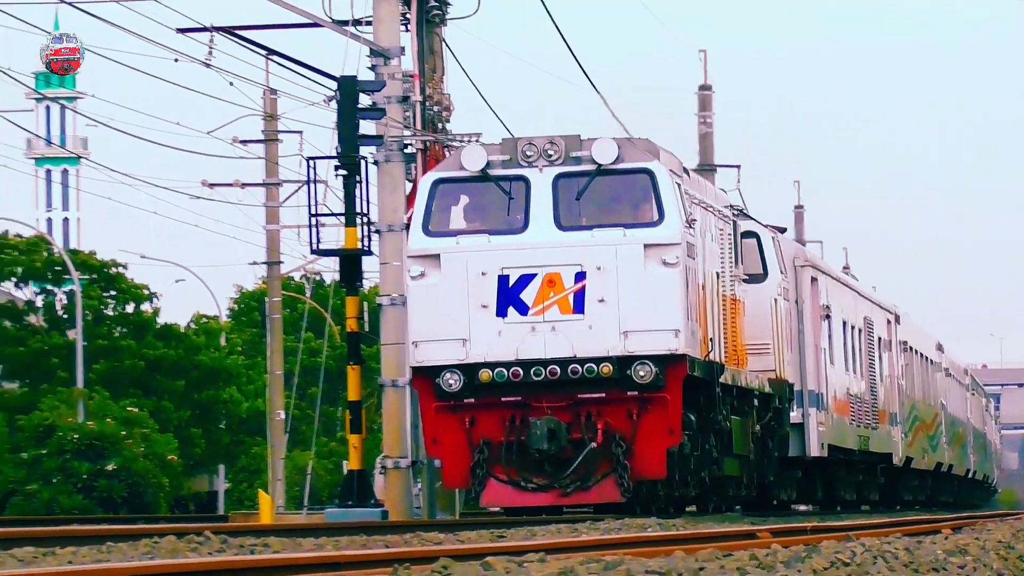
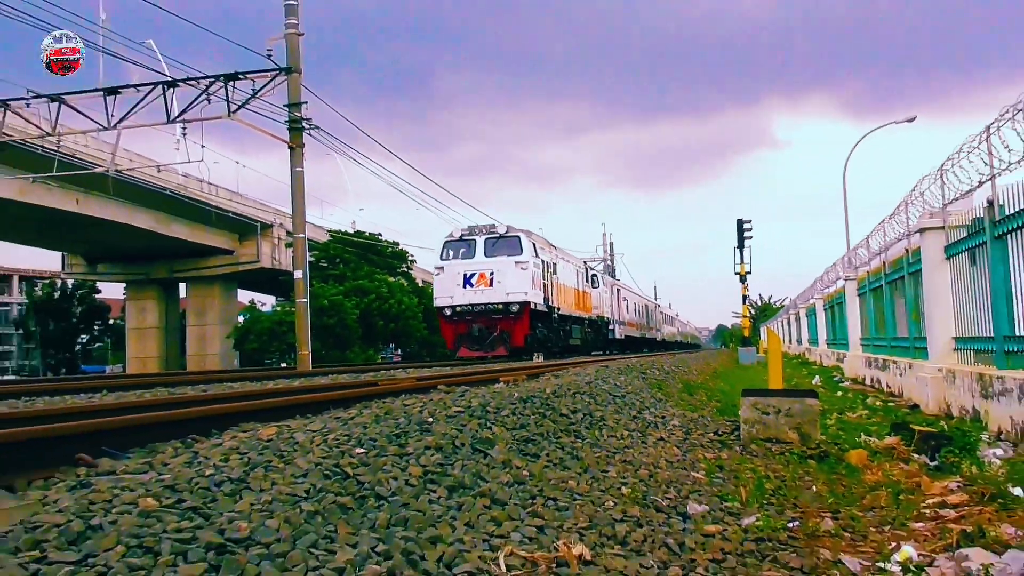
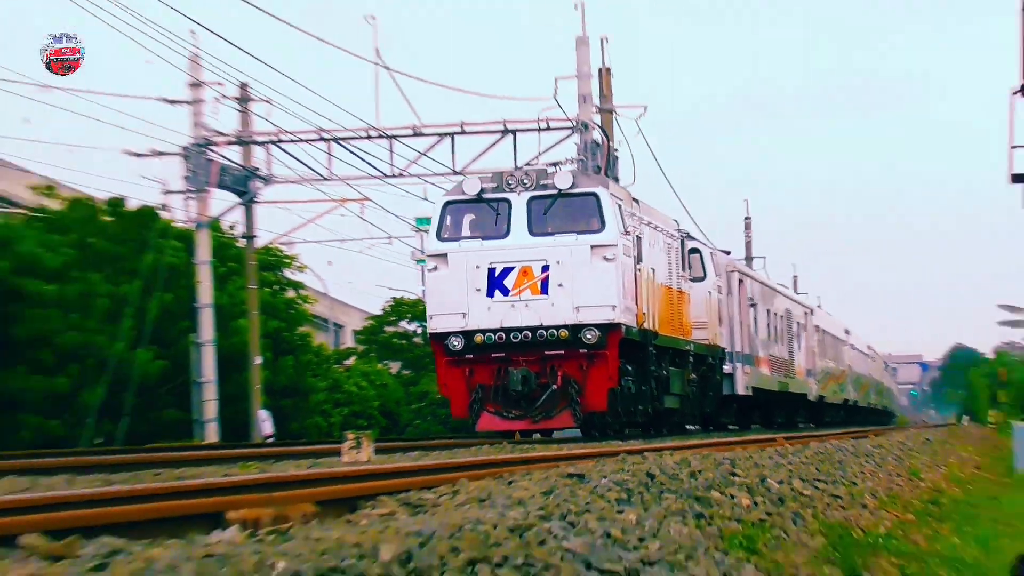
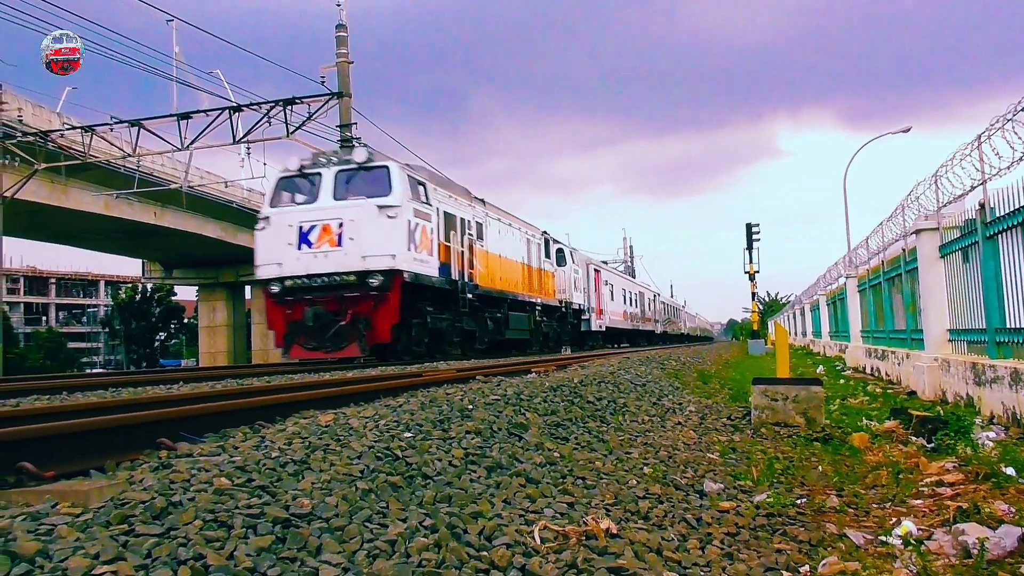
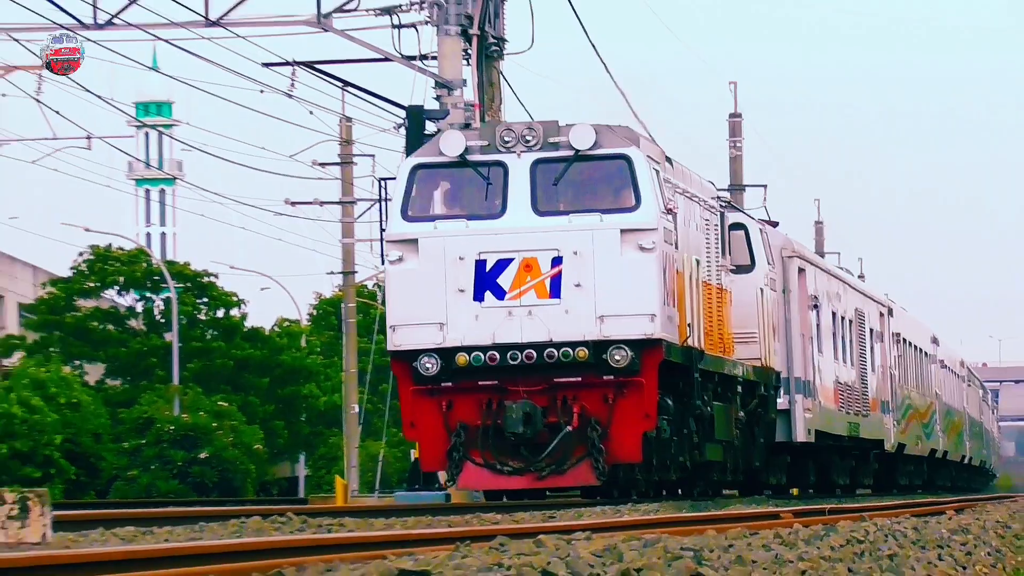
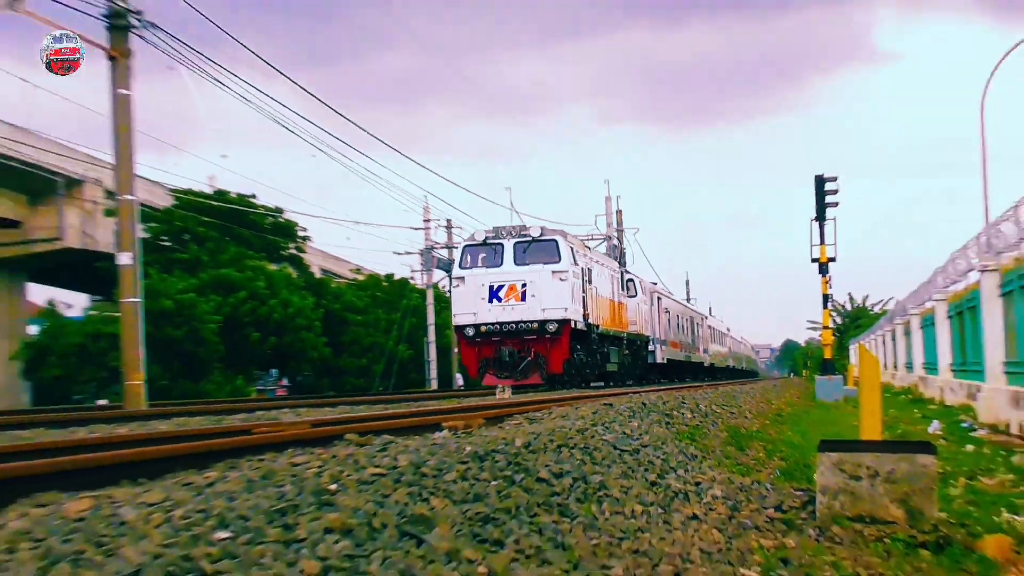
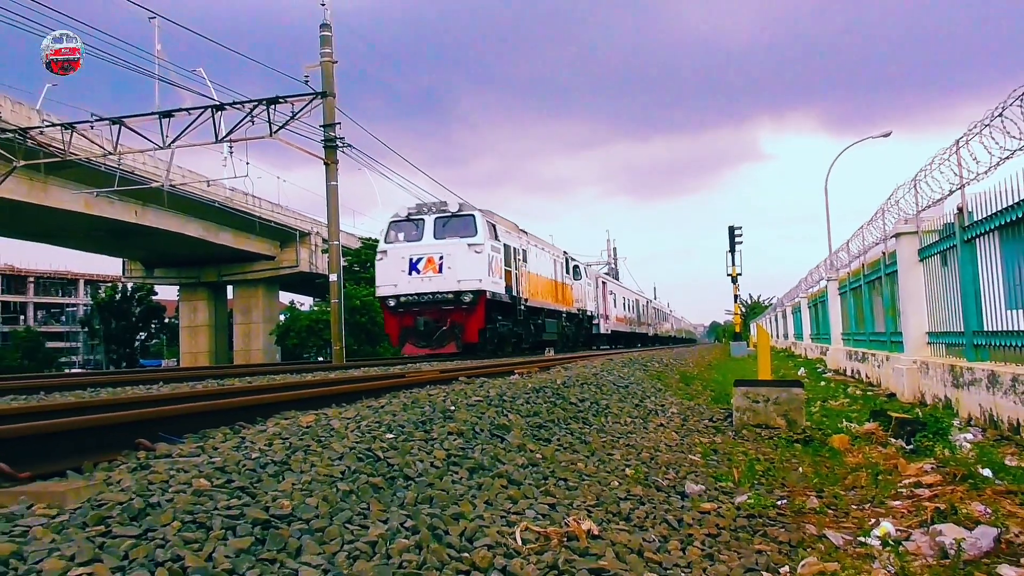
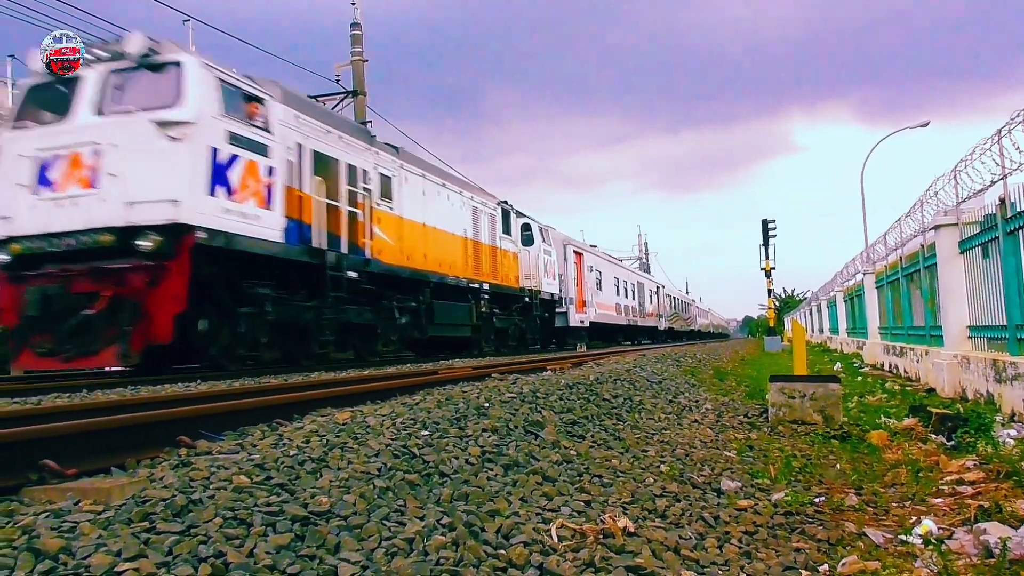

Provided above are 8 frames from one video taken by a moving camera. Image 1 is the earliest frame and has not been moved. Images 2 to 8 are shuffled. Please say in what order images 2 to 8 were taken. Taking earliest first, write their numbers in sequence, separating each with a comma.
5, 3, 6, 2, 7, 4, 8
